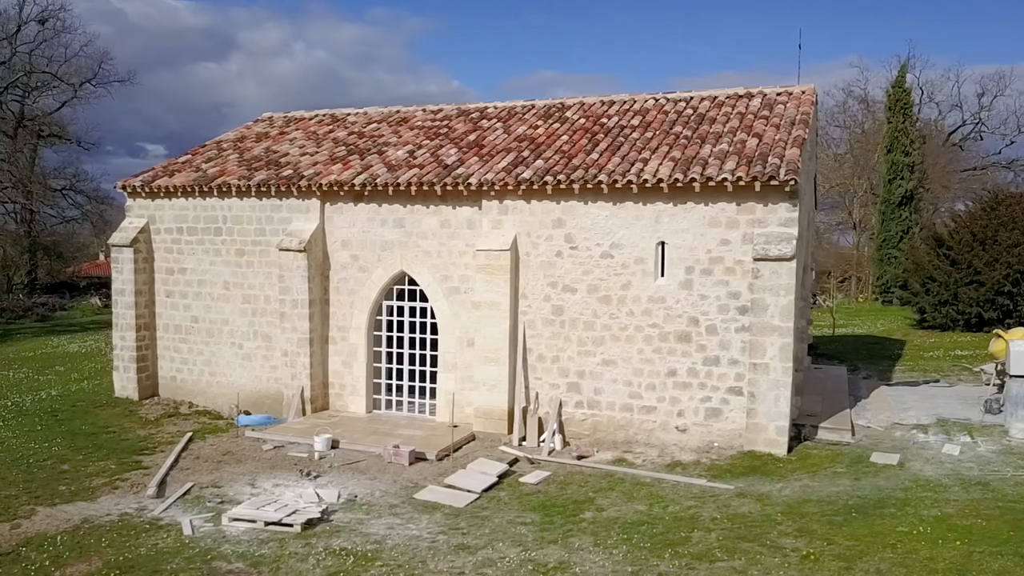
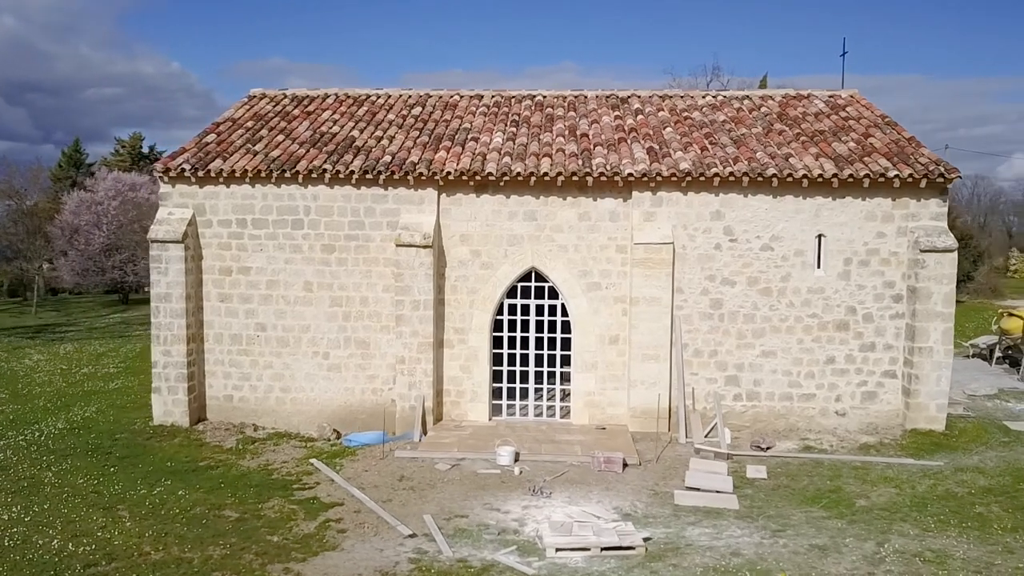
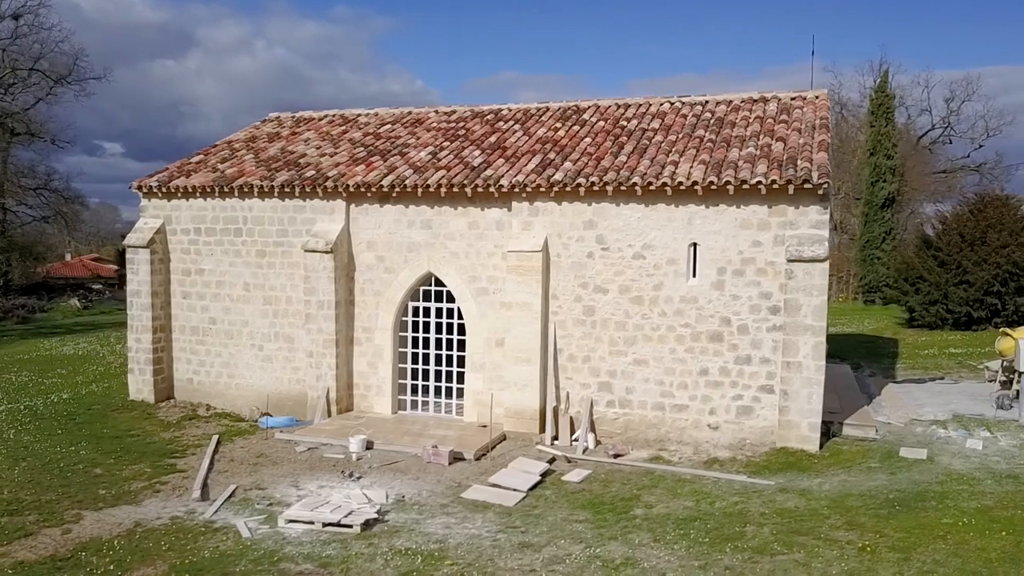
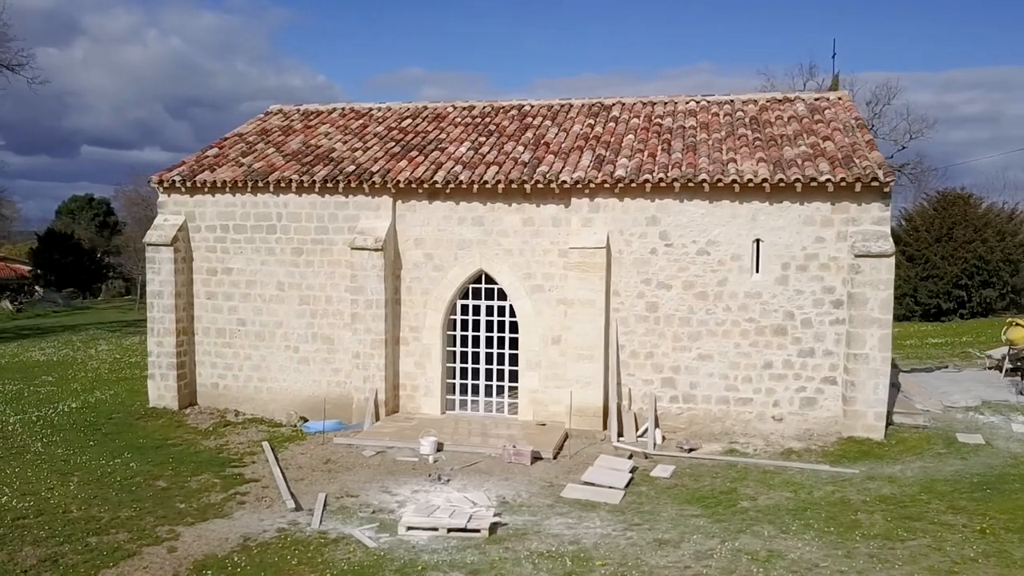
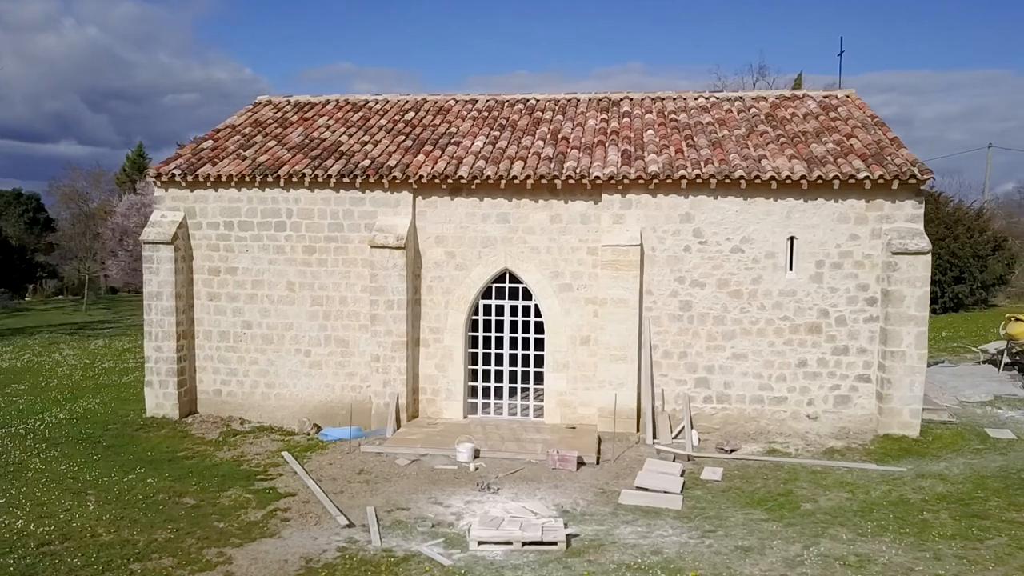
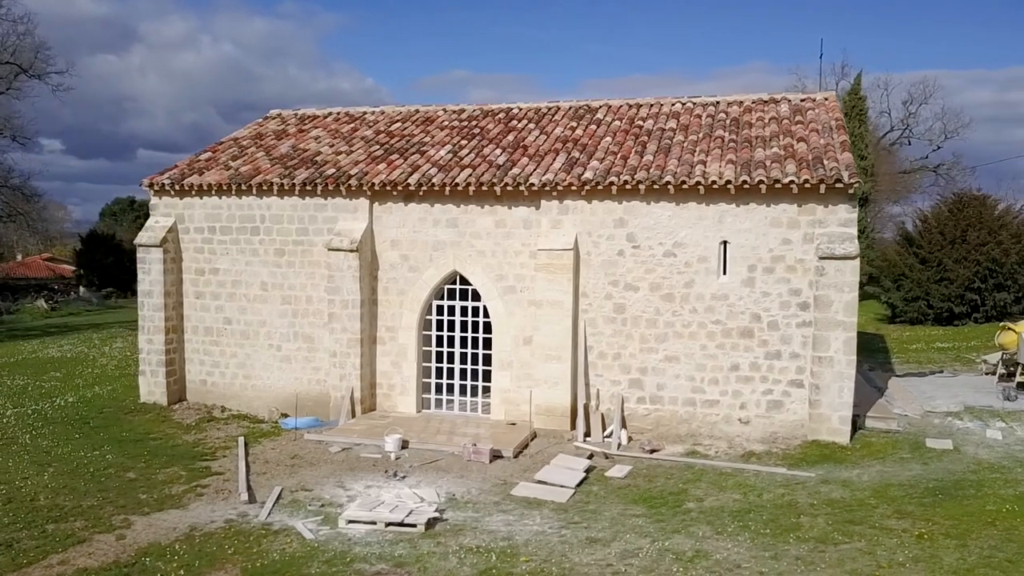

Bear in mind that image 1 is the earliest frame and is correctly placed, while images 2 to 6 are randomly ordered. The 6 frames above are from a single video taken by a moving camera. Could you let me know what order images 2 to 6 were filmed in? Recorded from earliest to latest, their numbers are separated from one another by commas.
3, 6, 4, 5, 2
